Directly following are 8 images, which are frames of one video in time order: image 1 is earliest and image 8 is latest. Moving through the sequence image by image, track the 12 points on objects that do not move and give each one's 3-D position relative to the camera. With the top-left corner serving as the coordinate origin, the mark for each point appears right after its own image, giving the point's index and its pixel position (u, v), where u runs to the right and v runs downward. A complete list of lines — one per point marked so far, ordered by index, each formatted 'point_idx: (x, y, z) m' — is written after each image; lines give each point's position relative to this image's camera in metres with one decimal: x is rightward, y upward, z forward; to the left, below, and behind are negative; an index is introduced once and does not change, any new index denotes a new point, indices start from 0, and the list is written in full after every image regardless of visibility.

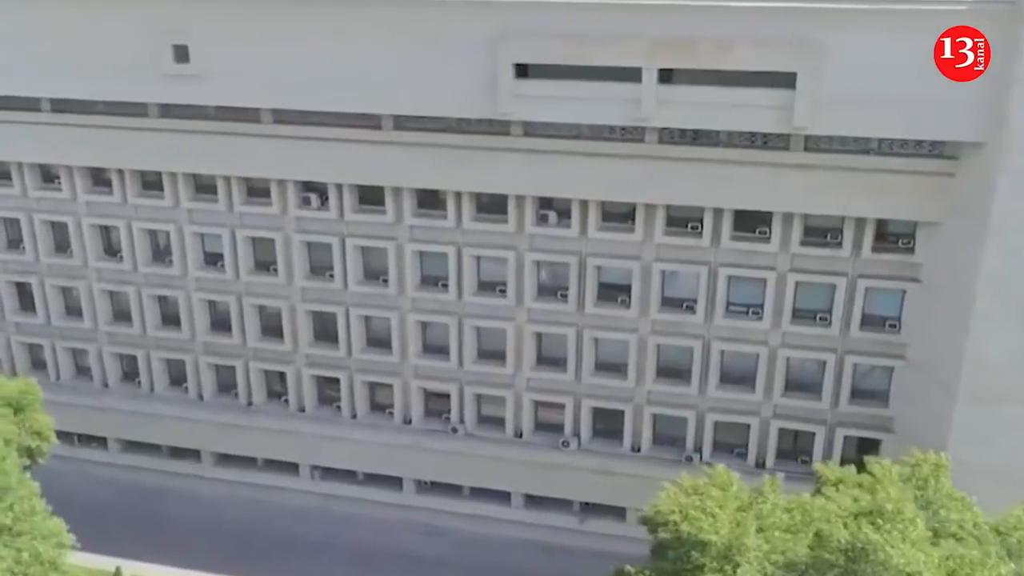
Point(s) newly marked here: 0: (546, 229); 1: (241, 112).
0: (+0.5, +0.9, +14.6) m
1: (-4.1, +2.7, +14.9) m
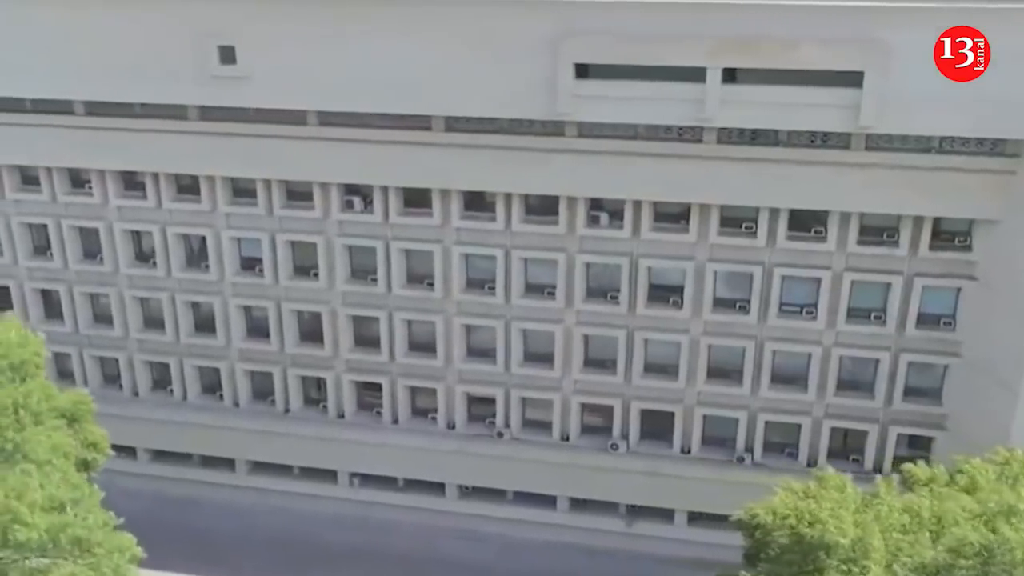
0: (+1.2, +0.8, +14.5) m
1: (-3.3, +2.6, +14.7) m
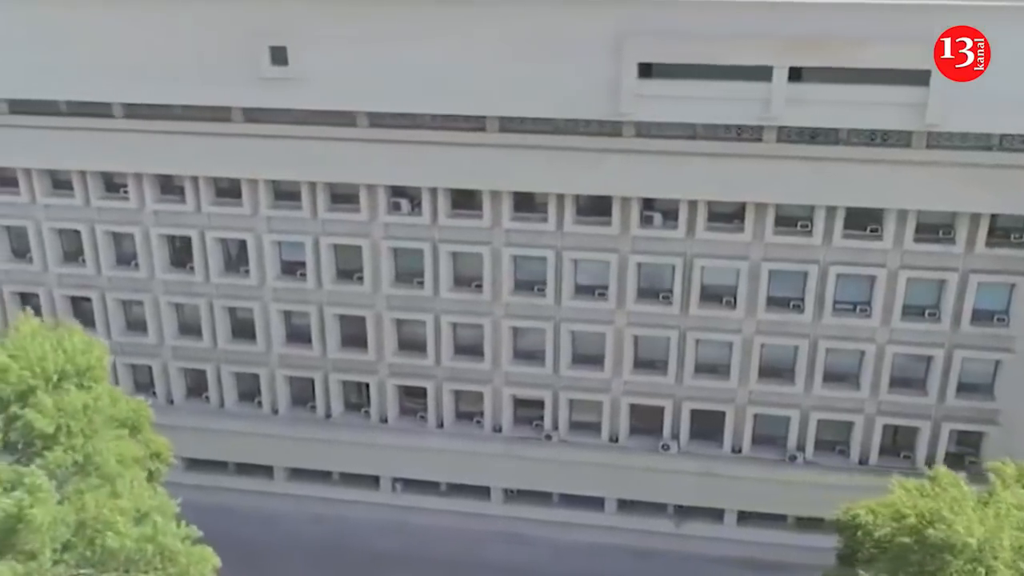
0: (+2.0, +0.8, +14.4) m
1: (-2.6, +2.5, +14.4) m
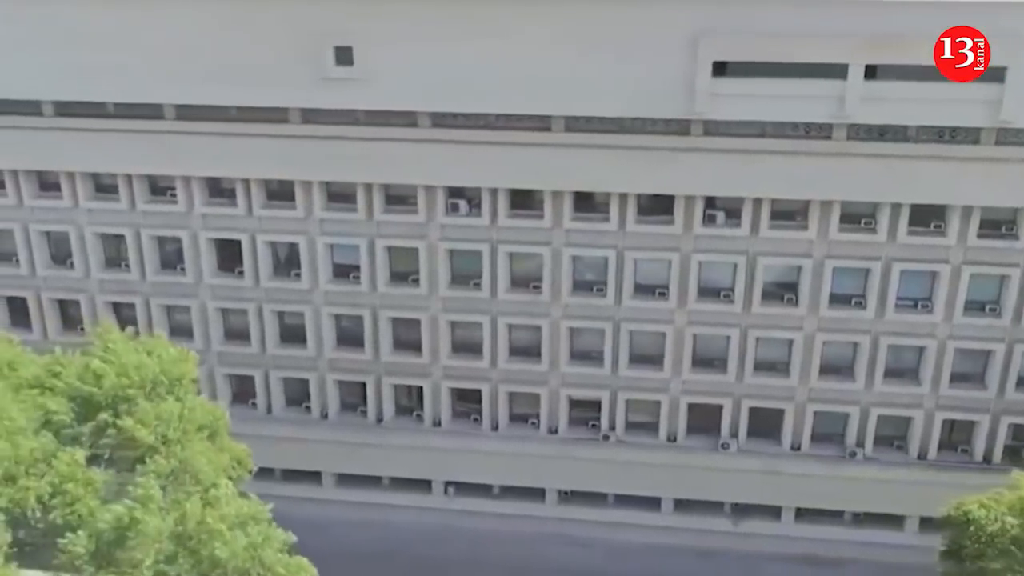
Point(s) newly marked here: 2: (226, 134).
0: (+2.9, +0.9, +14.4) m
1: (-1.7, +2.5, +14.3) m
2: (-4.2, +2.3, +14.6) m
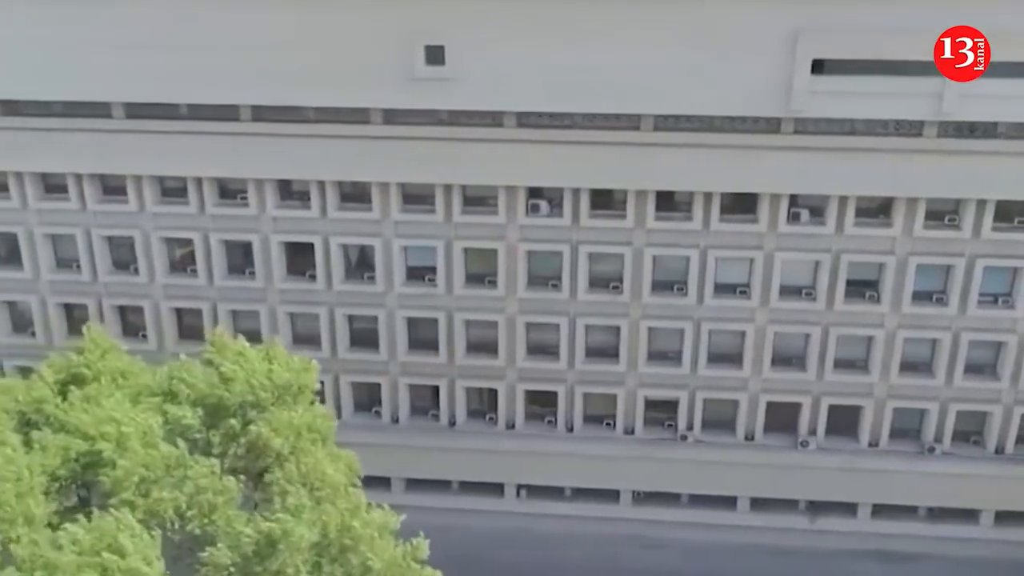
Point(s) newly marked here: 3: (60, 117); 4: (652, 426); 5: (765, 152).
0: (+4.2, +0.9, +14.4) m
1: (-0.5, +2.5, +14.1) m
2: (-3.0, +2.2, +14.4) m
3: (-6.7, +2.6, +14.8) m
4: (+2.3, -2.2, +16.1) m
5: (+3.5, +1.9, +13.8) m
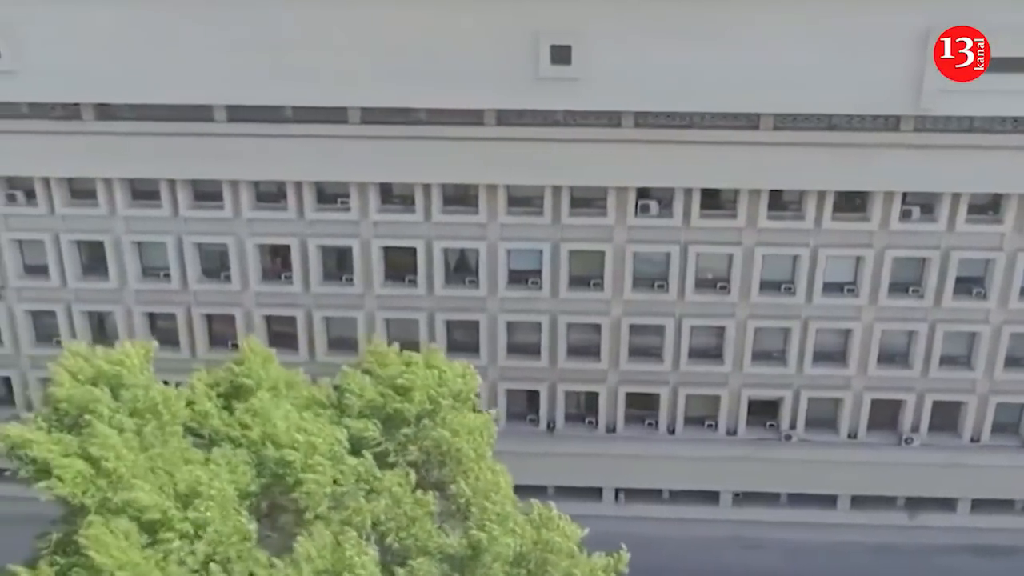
0: (+5.8, +0.9, +14.5) m
1: (+1.2, +2.4, +13.9) m
2: (-1.4, +2.1, +14.1) m
3: (-5.1, +2.4, +14.3) m
4: (+3.9, -2.2, +16.0) m
5: (+5.1, +1.9, +13.8) m
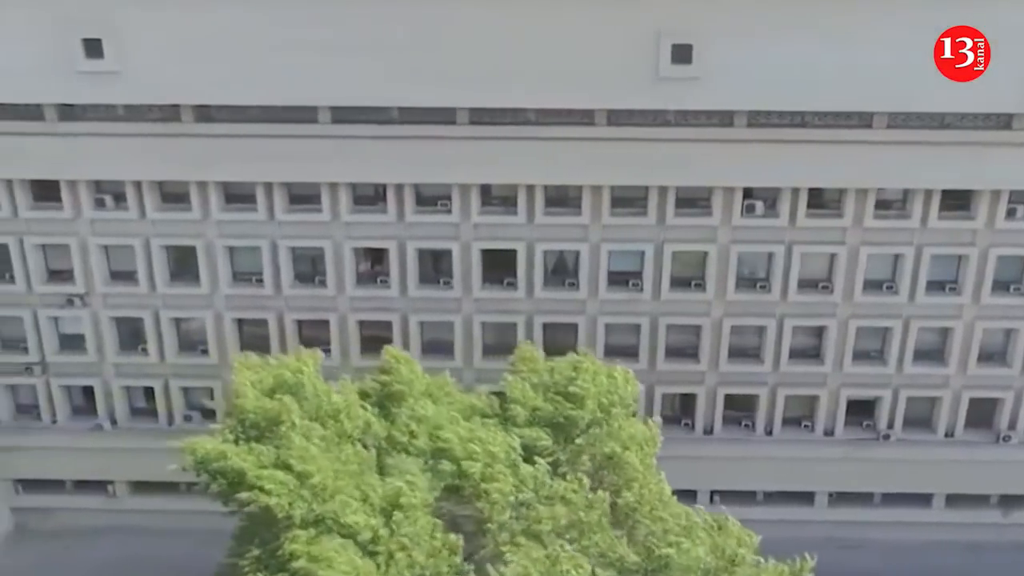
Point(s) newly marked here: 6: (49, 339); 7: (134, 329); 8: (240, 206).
0: (+7.3, +0.9, +14.5) m
1: (+2.7, +2.4, +13.8) m
2: (+0.2, +2.1, +13.9) m
3: (-3.6, +2.3, +14.0) m
4: (+5.4, -2.2, +16.0) m
5: (+6.7, +1.9, +13.8) m
6: (-7.3, -0.8, +15.6) m
7: (-6.0, -0.7, +15.8) m
8: (-4.1, +1.2, +14.8) m
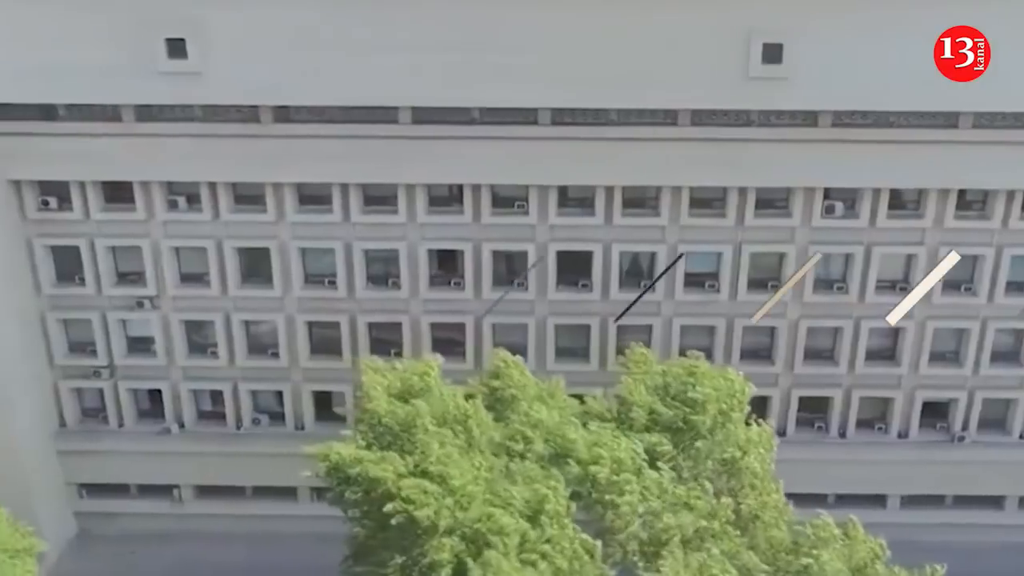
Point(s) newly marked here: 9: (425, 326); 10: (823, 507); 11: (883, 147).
0: (+8.5, +0.9, +14.4) m
1: (+3.9, +2.4, +13.7) m
2: (+1.3, +2.1, +13.7) m
3: (-2.4, +2.3, +13.9) m
4: (+6.5, -2.2, +15.9) m
5: (+7.8, +1.9, +13.7) m
6: (-6.2, -0.8, +15.5) m
7: (-4.9, -0.7, +15.6) m
8: (-2.9, +1.2, +14.7) m
9: (-1.3, -0.6, +15.2) m
10: (+5.1, -3.6, +16.3) m
11: (+5.1, +2.0, +13.7) m
